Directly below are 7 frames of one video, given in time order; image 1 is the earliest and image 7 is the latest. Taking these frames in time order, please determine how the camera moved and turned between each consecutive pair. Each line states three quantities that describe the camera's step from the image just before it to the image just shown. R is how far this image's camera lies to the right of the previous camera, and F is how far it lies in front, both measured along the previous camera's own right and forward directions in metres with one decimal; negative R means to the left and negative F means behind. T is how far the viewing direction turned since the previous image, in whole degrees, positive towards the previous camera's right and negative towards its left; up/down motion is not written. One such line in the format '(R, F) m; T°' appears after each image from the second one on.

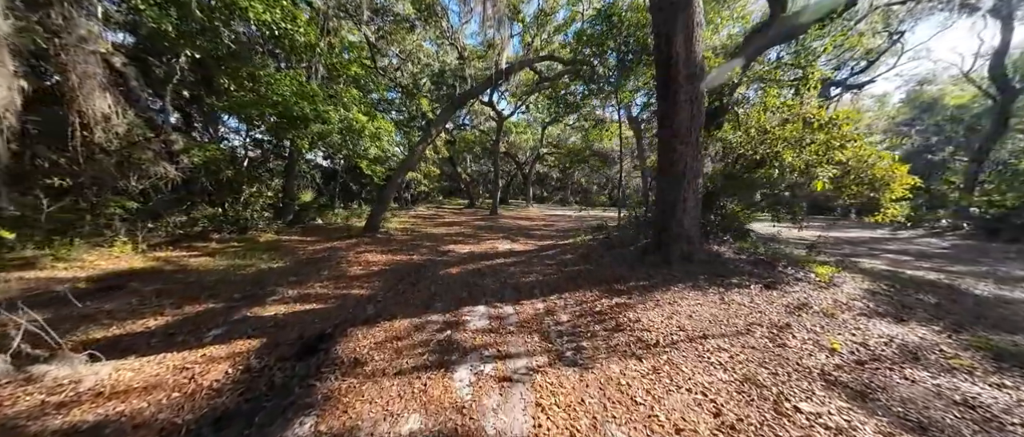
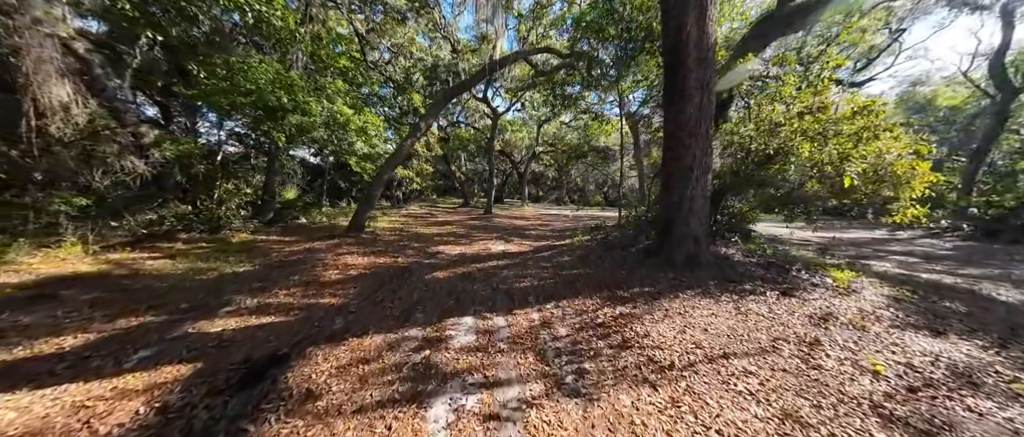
(0.0, +0.5) m; +1°
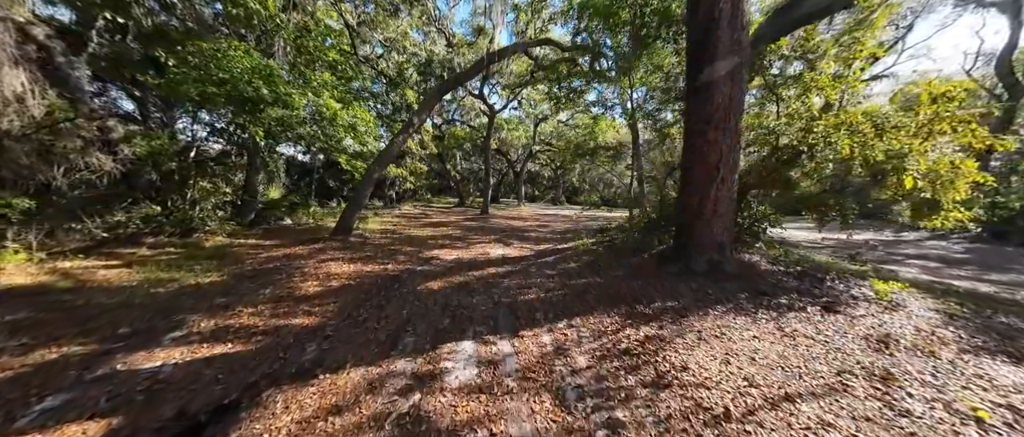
(-0.1, +0.5) m; +1°
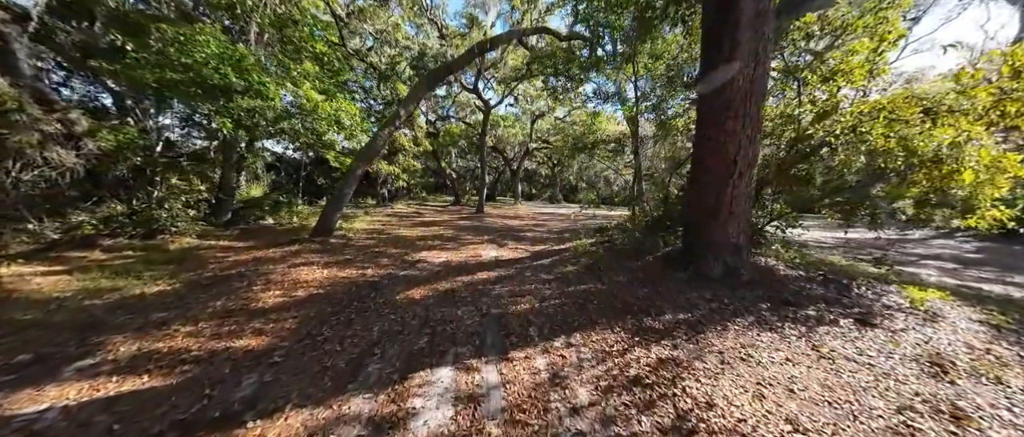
(+0.1, +0.5) m; +1°
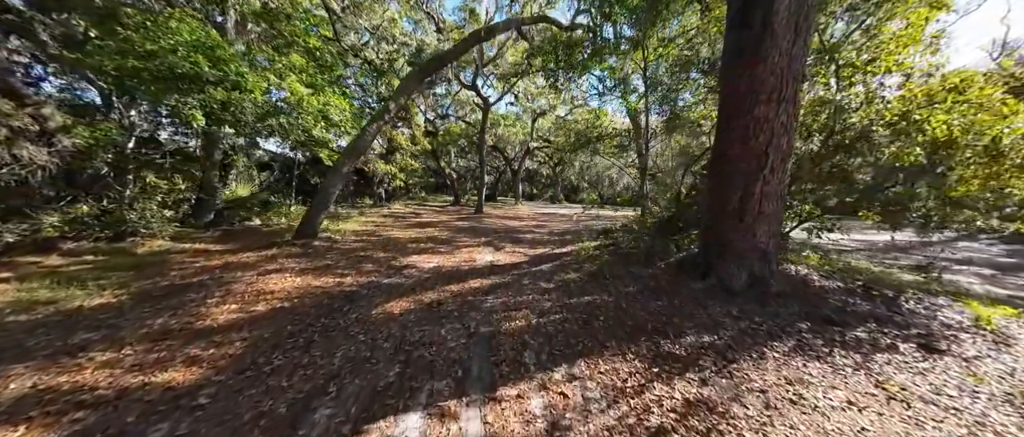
(+0.1, +0.5) m; 0°
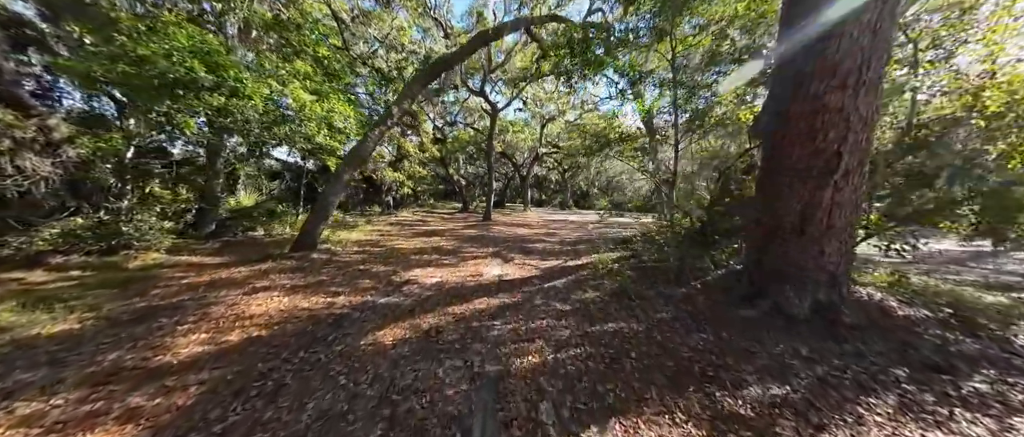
(0.0, +0.5) m; -2°
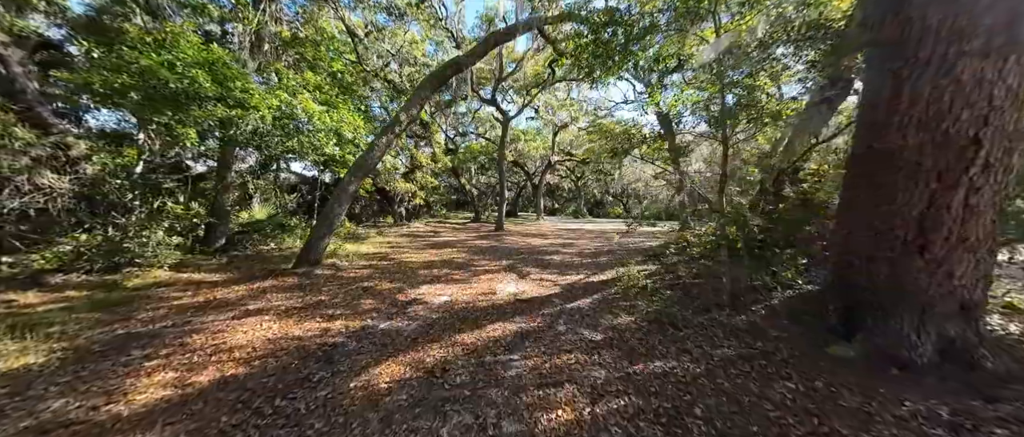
(0.0, +0.5) m; -3°
